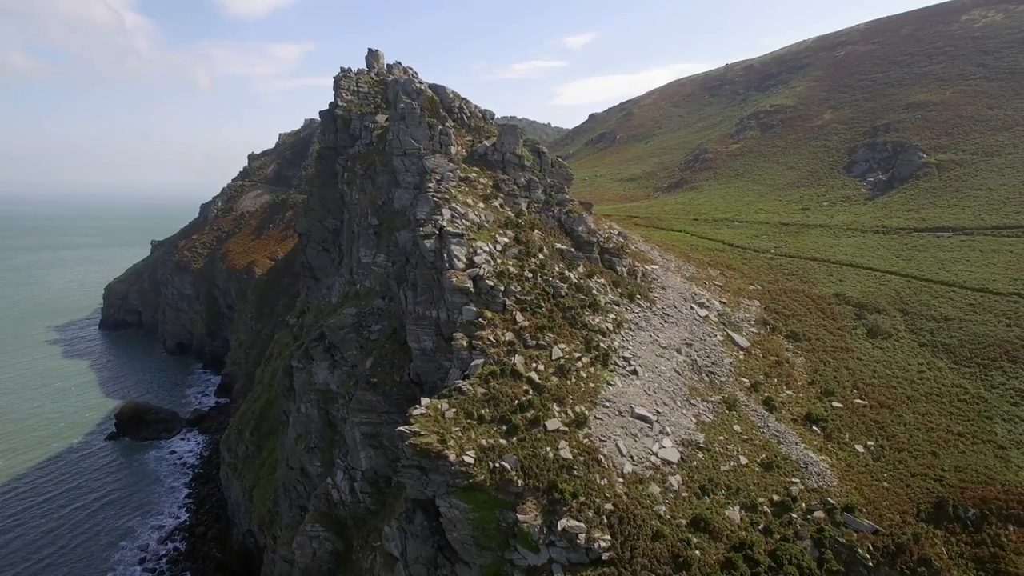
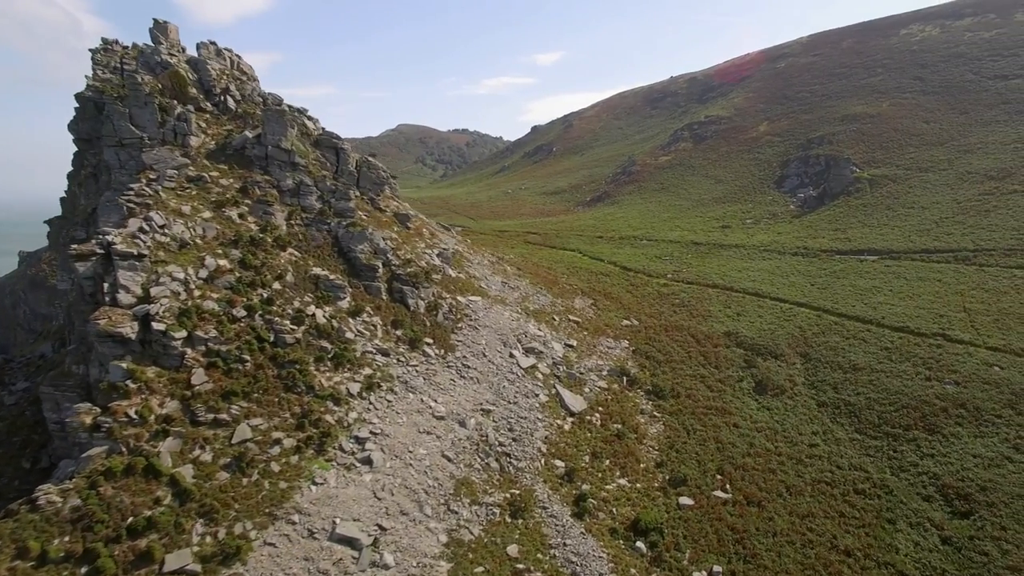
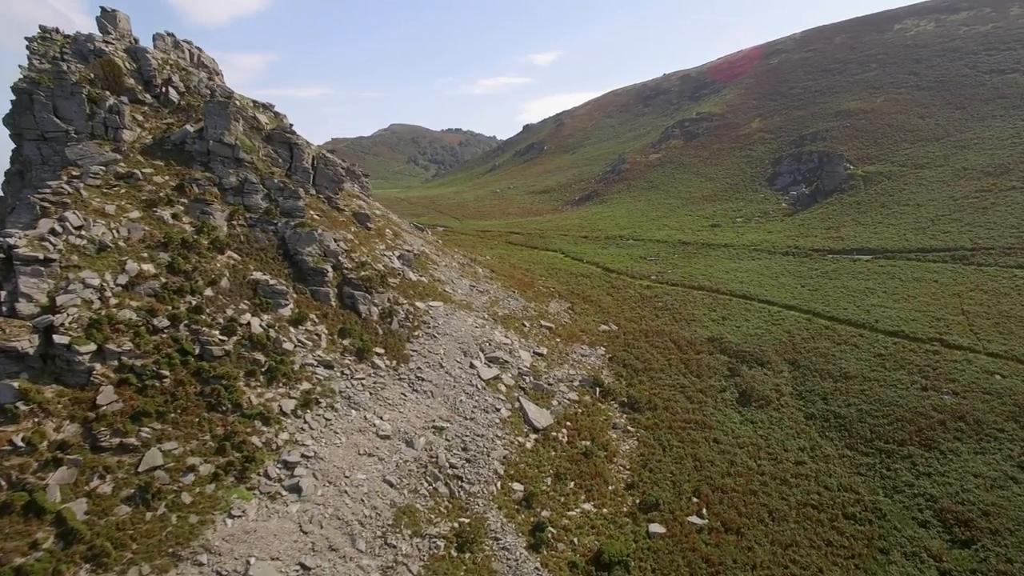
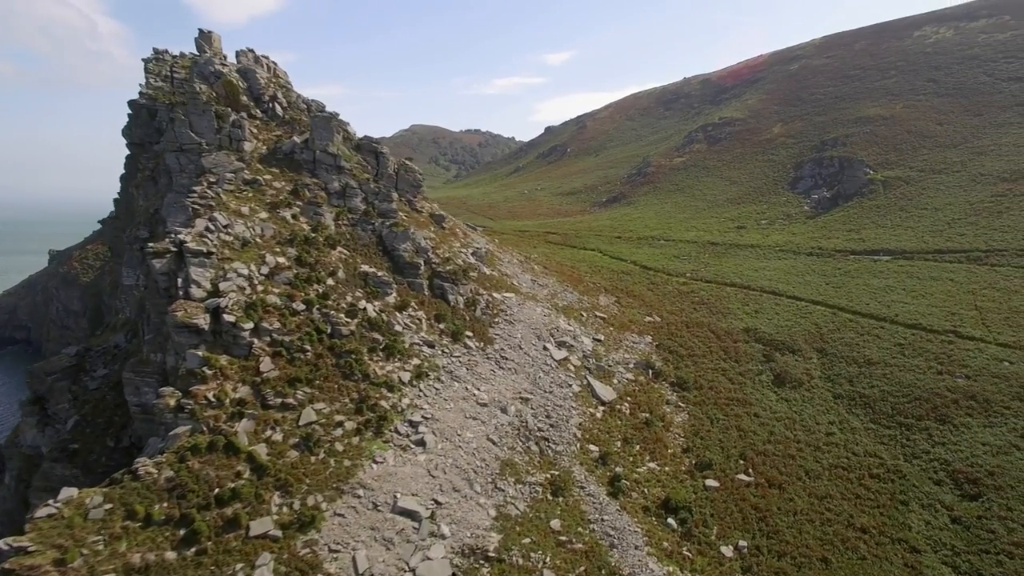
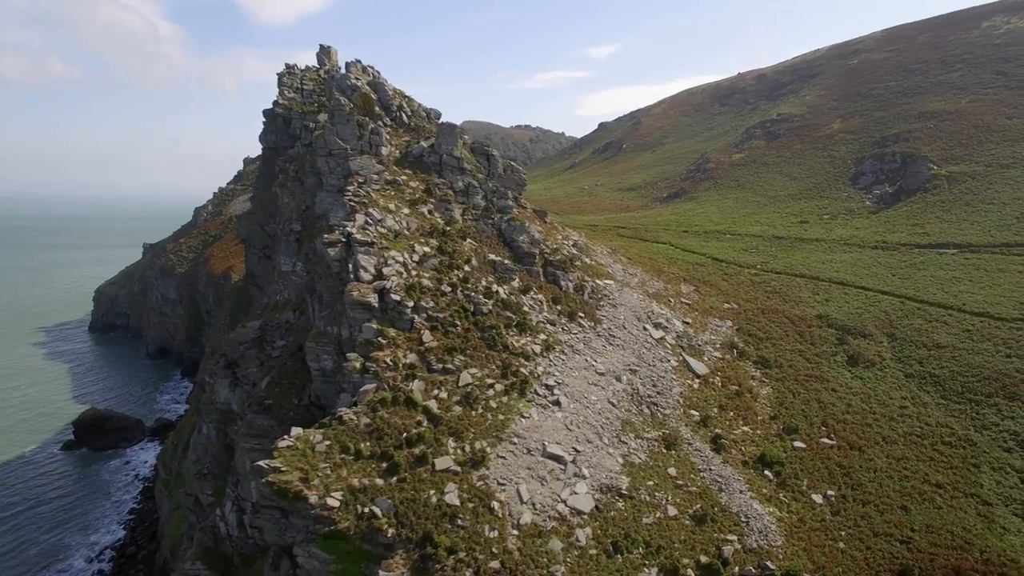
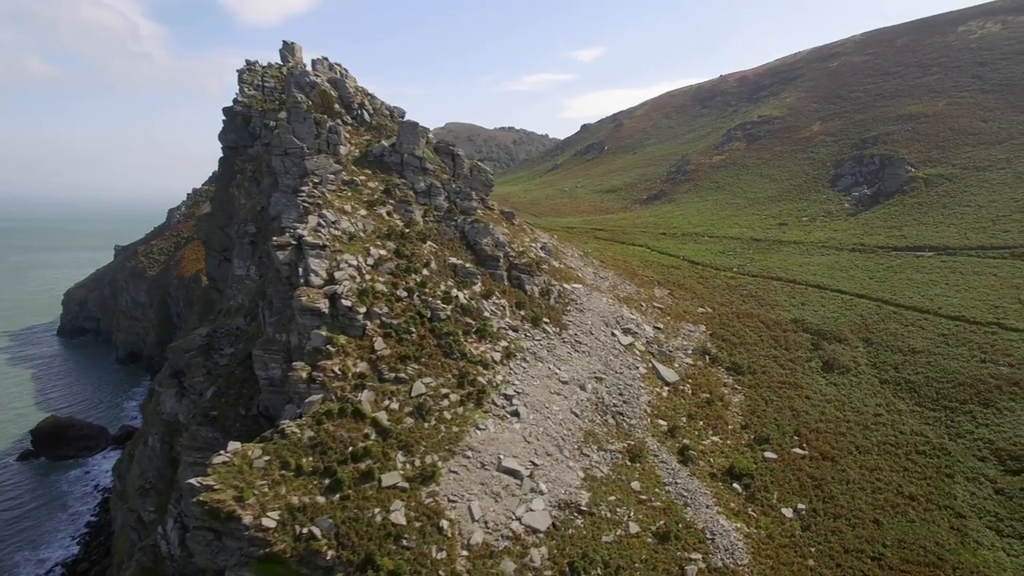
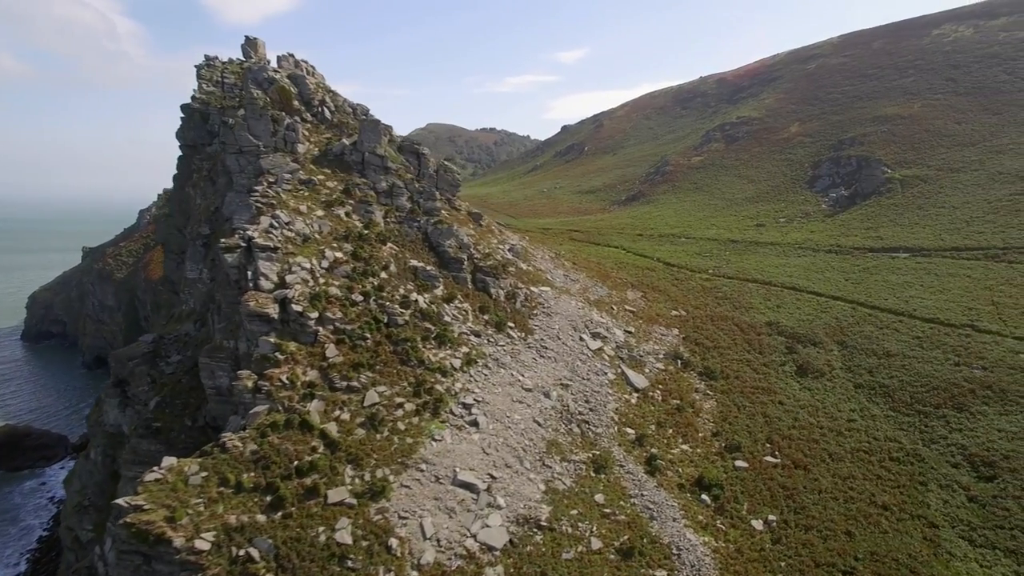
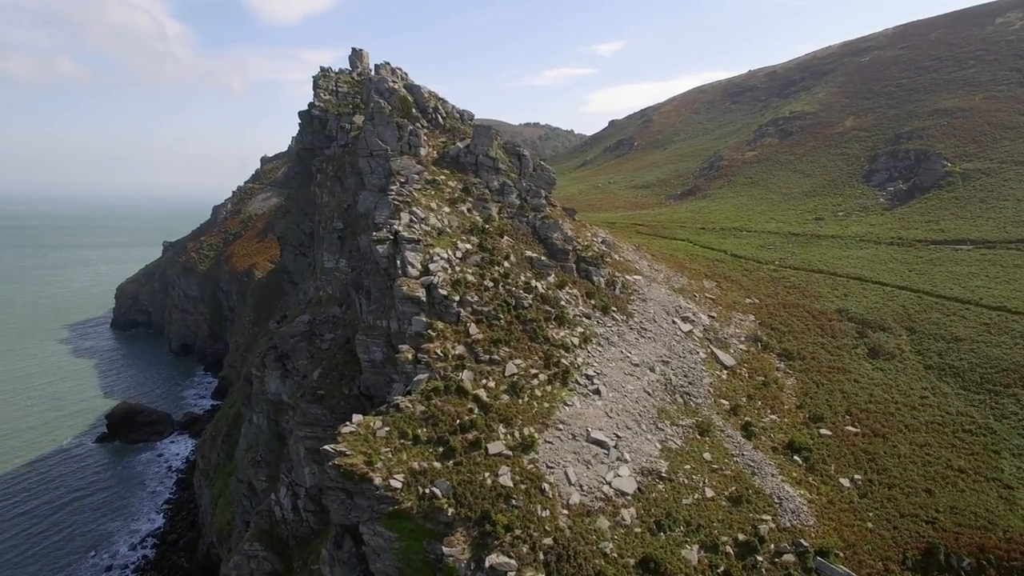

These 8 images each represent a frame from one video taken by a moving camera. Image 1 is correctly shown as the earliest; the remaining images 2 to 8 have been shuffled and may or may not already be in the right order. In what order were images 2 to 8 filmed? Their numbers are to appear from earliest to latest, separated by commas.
8, 5, 6, 7, 4, 2, 3
